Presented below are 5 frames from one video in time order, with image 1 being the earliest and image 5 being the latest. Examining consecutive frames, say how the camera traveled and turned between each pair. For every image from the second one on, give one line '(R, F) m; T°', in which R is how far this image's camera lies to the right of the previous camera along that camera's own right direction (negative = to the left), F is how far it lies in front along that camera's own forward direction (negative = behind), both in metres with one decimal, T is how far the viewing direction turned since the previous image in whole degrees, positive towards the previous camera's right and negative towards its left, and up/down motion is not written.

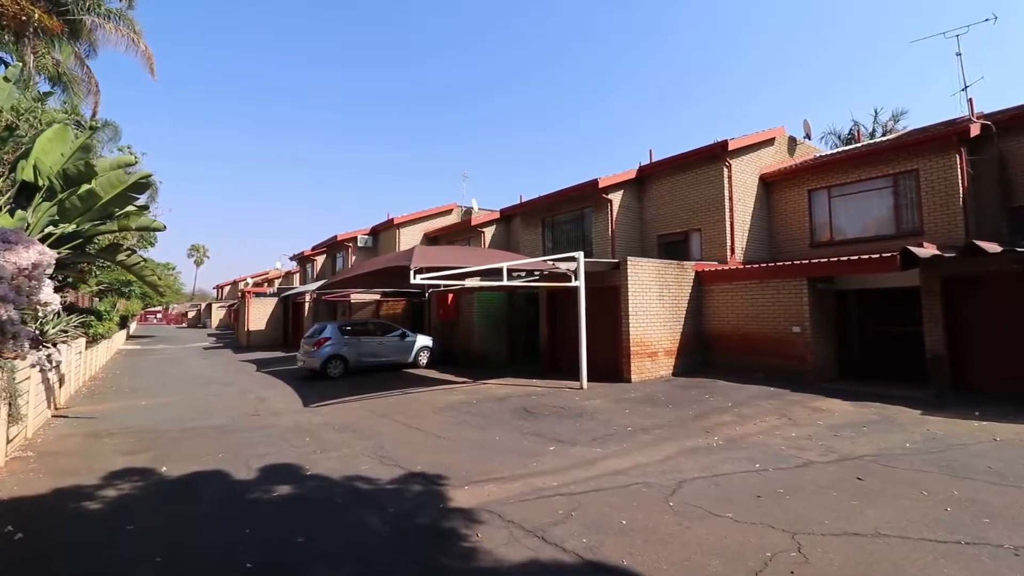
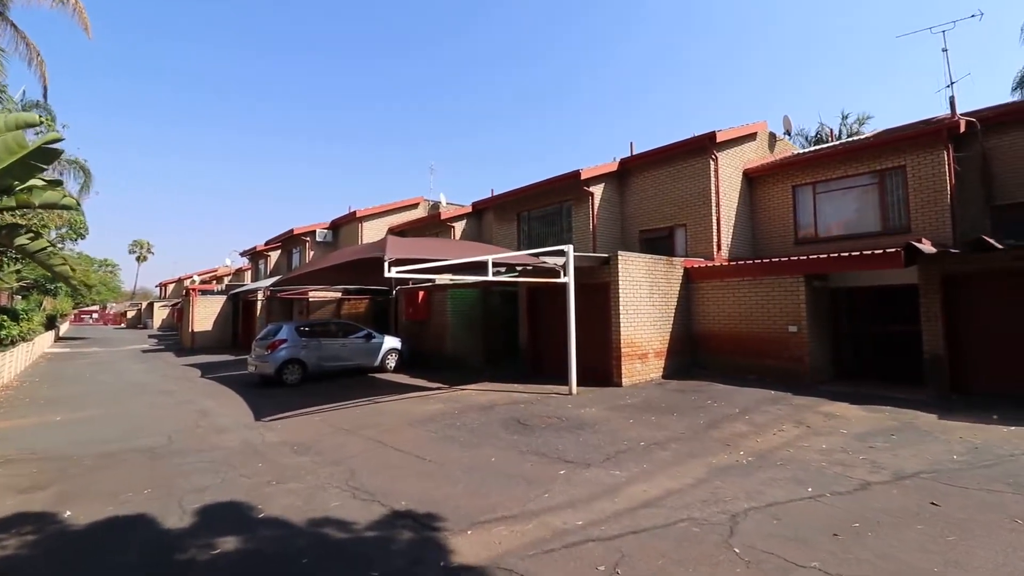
(-0.4, +1.0) m; +4°
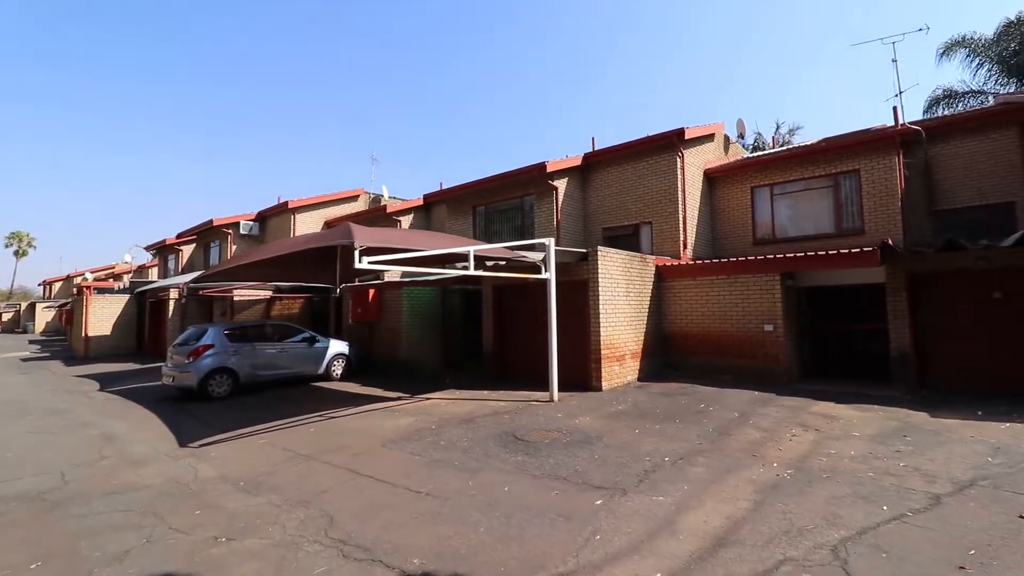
(-0.8, +1.0) m; +8°
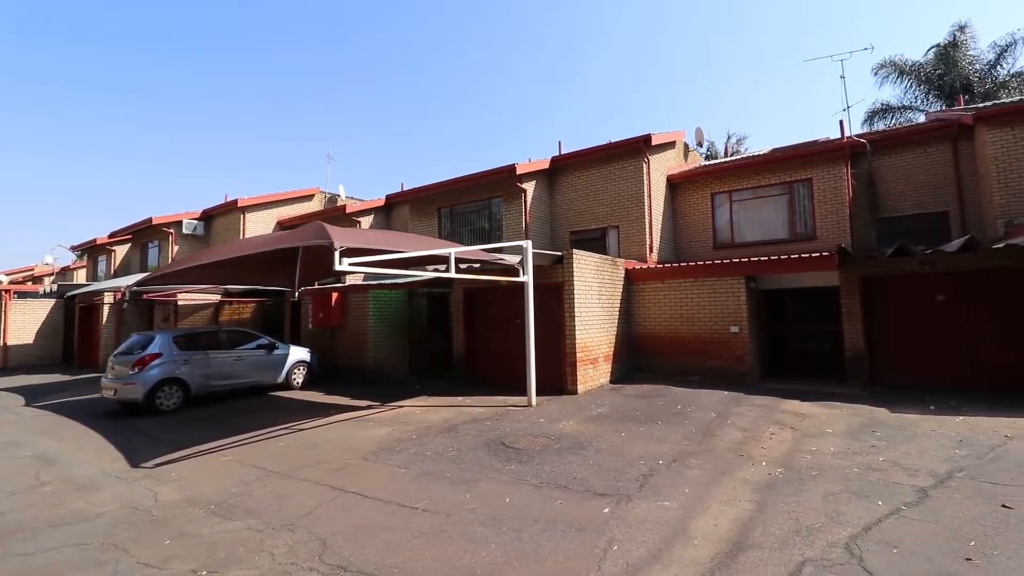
(-0.4, +0.2) m; +5°
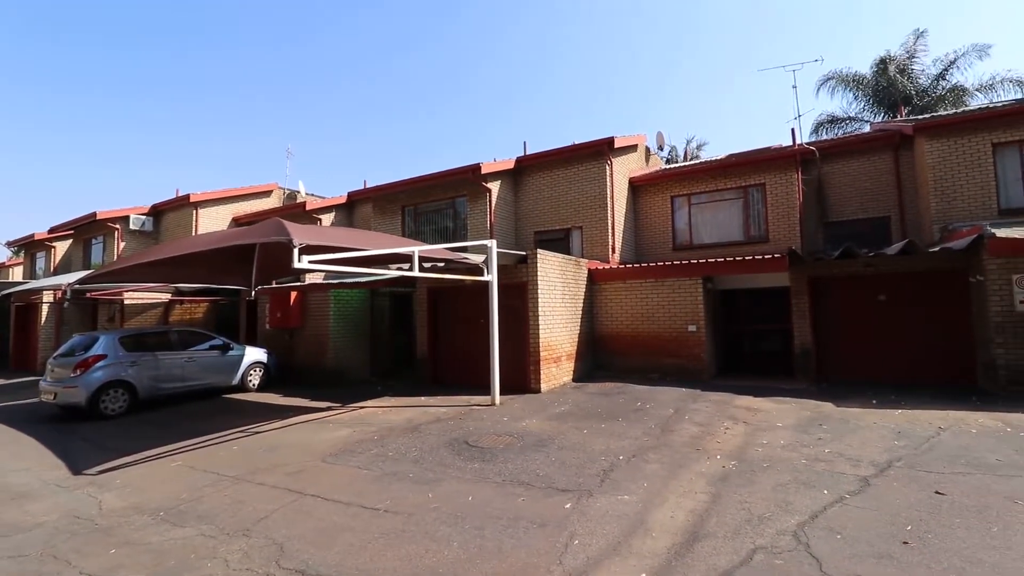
(0.0, 0.0) m; +4°
